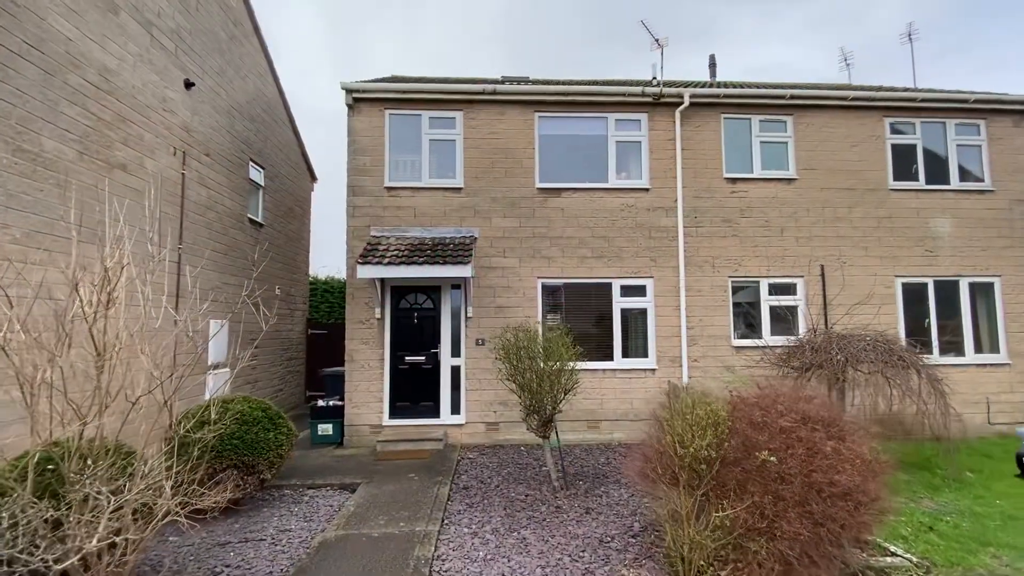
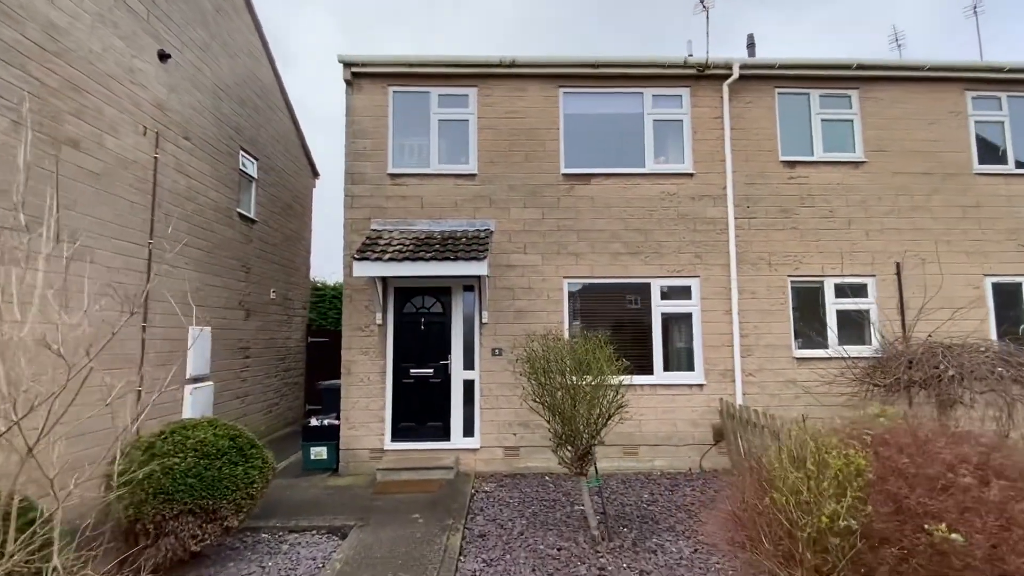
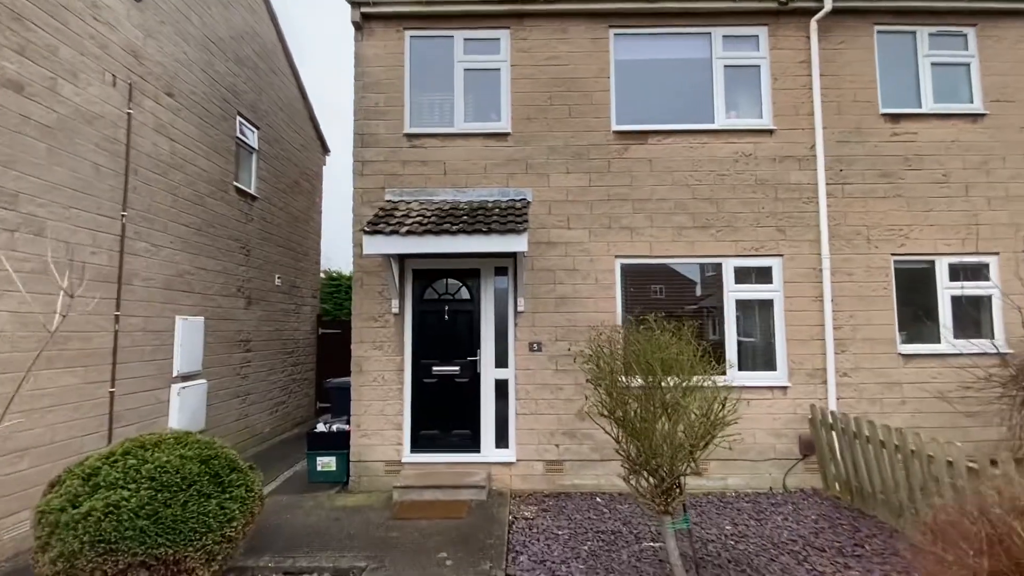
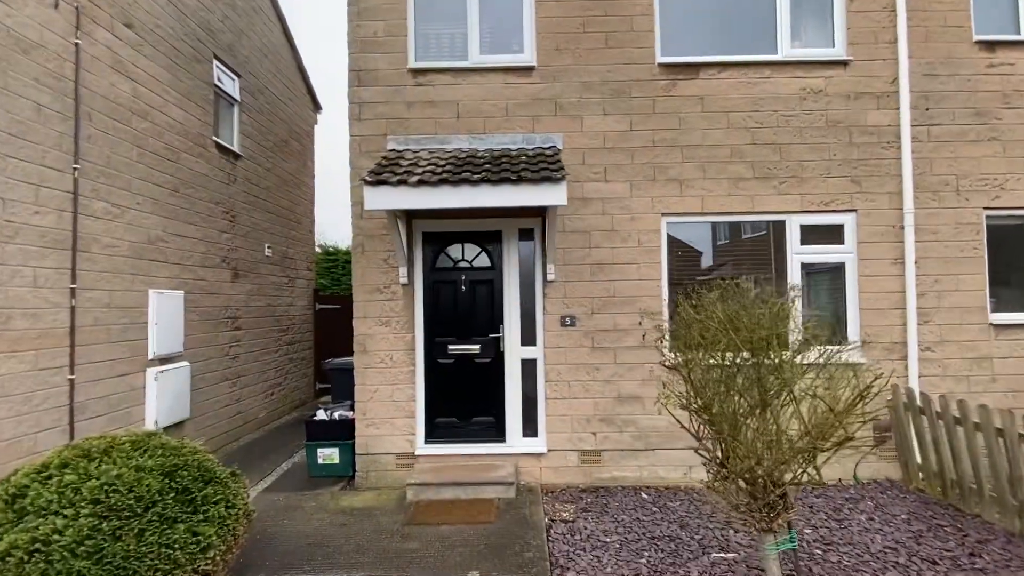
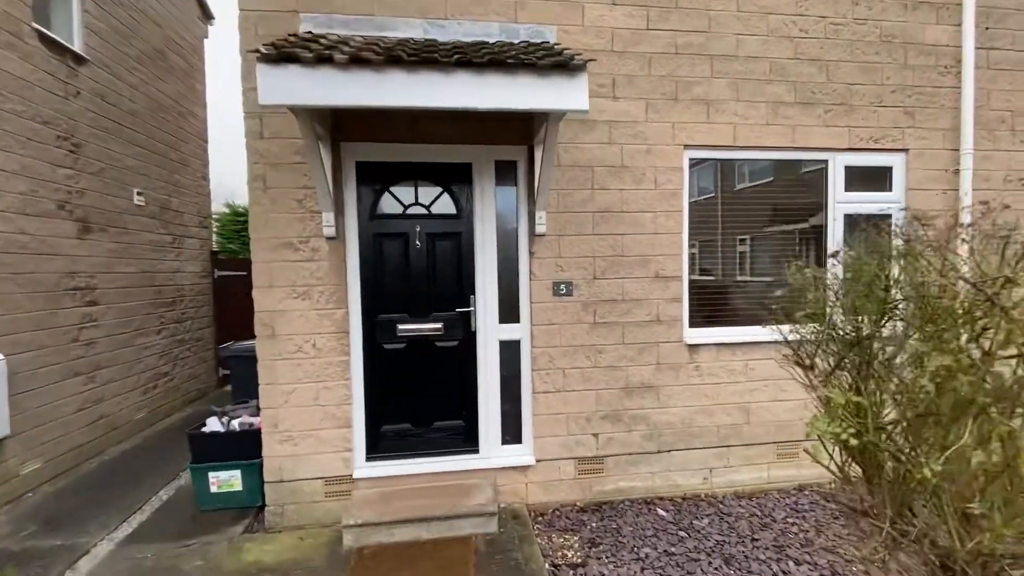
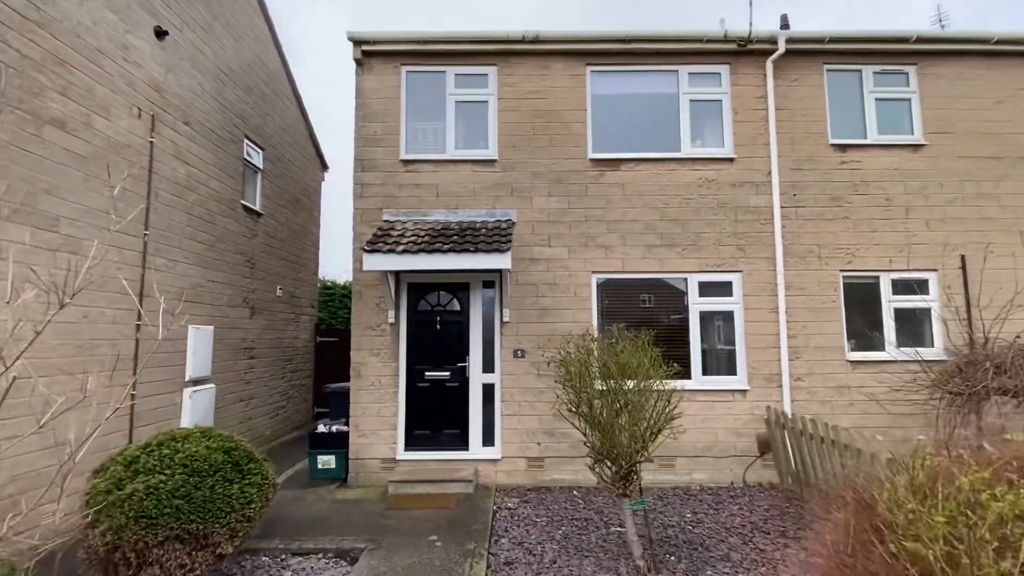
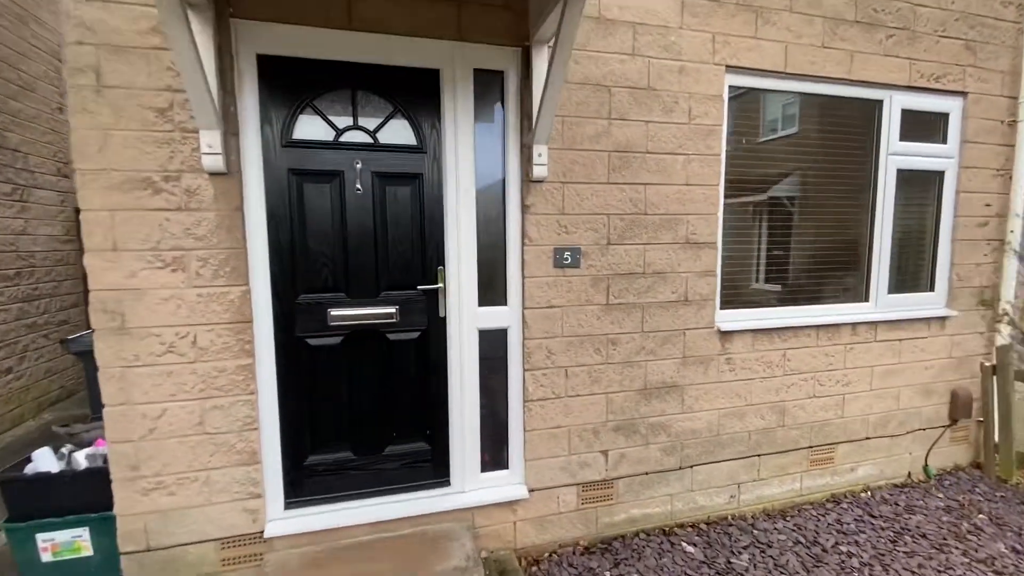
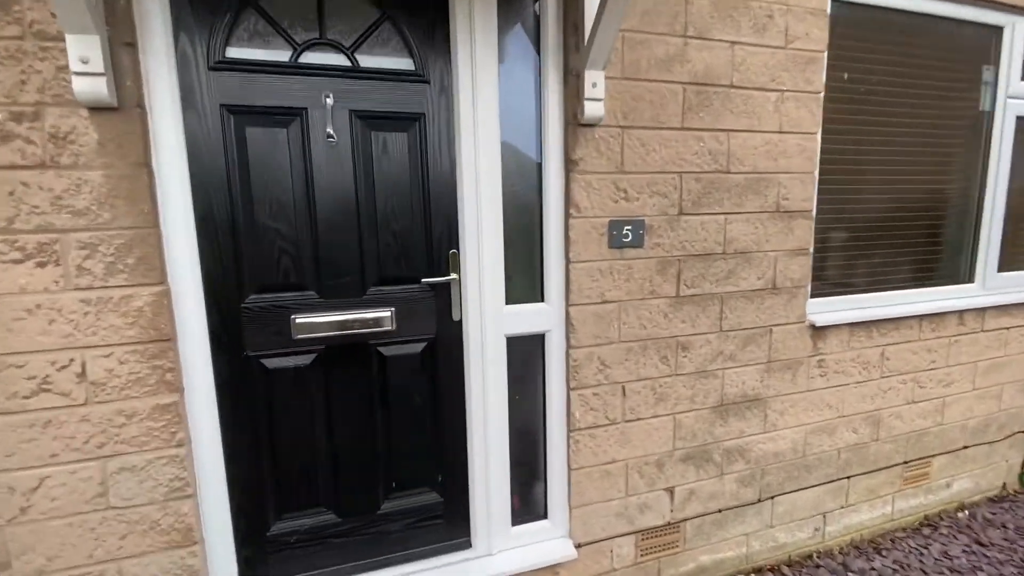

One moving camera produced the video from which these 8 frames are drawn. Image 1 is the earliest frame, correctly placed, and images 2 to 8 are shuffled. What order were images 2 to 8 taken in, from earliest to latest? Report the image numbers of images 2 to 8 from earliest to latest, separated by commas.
2, 6, 3, 4, 5, 7, 8
